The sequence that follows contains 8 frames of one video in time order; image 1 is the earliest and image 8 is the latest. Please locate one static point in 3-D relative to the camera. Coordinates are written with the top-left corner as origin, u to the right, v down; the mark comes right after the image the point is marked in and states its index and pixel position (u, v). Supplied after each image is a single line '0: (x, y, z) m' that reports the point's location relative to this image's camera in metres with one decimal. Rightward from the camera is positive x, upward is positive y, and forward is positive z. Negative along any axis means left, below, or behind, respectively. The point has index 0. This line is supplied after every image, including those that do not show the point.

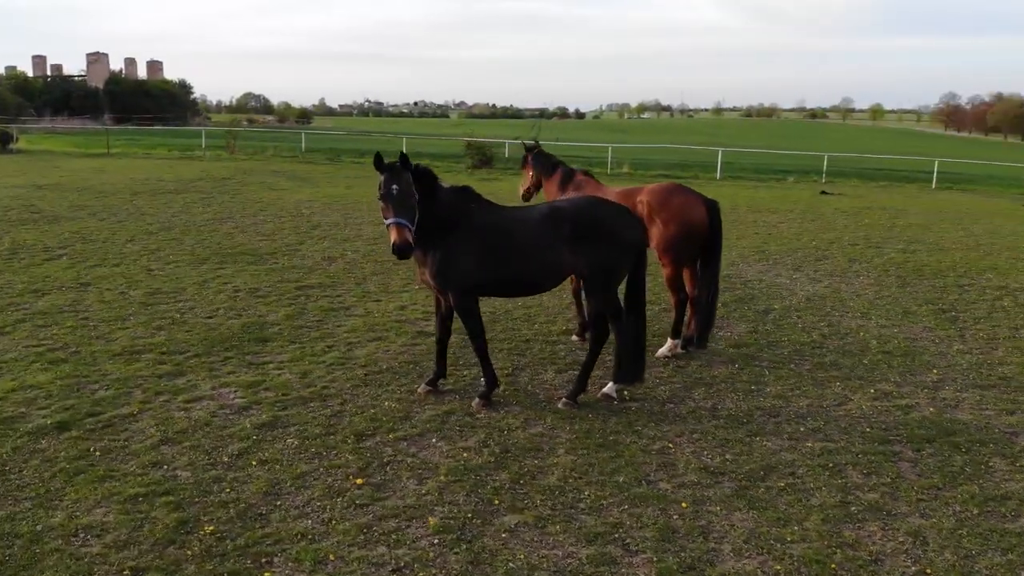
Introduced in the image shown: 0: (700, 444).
0: (+1.1, -0.9, +4.7) m
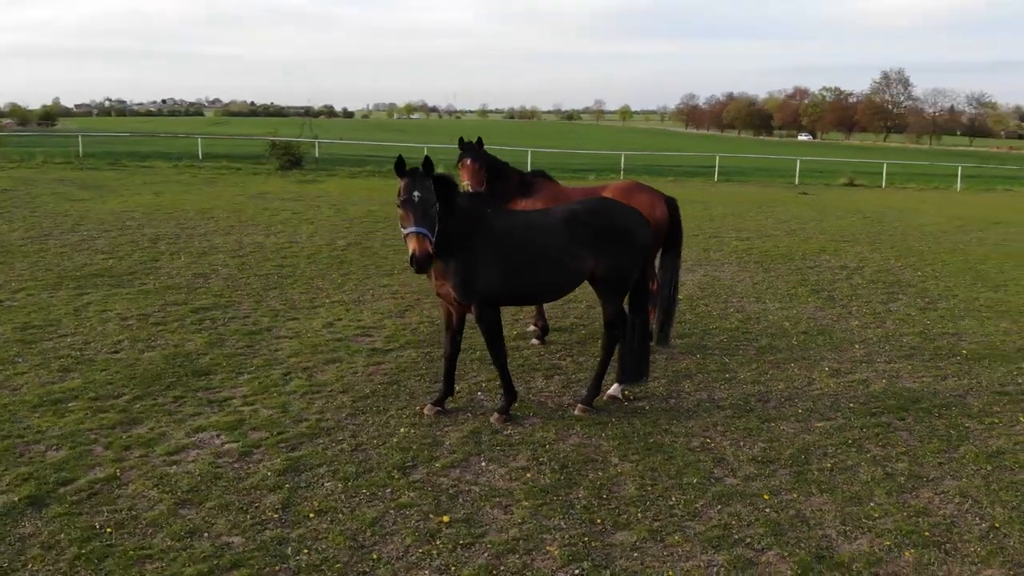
0: (+1.3, -0.8, +4.8) m
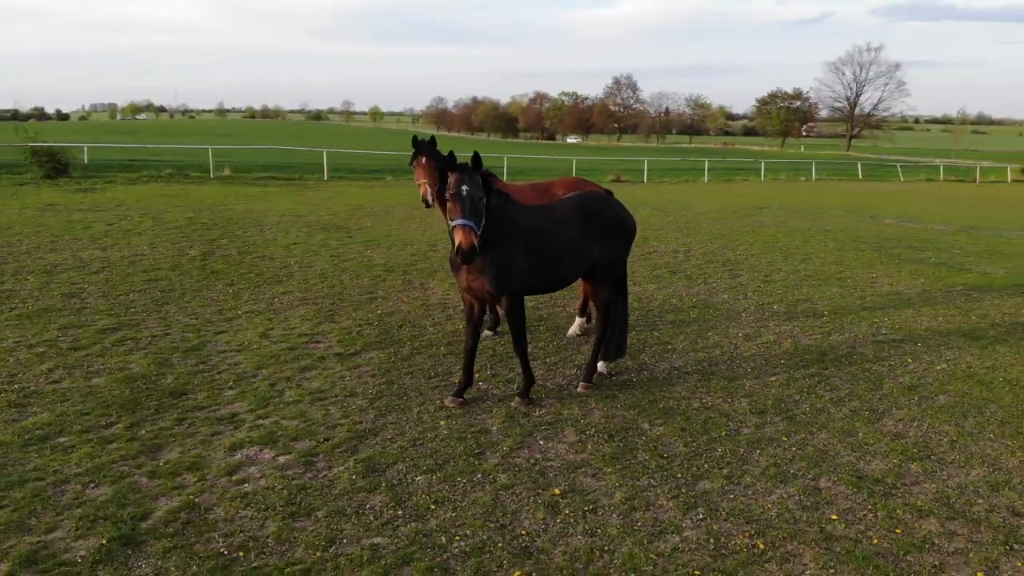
0: (+1.3, -0.7, +5.4) m
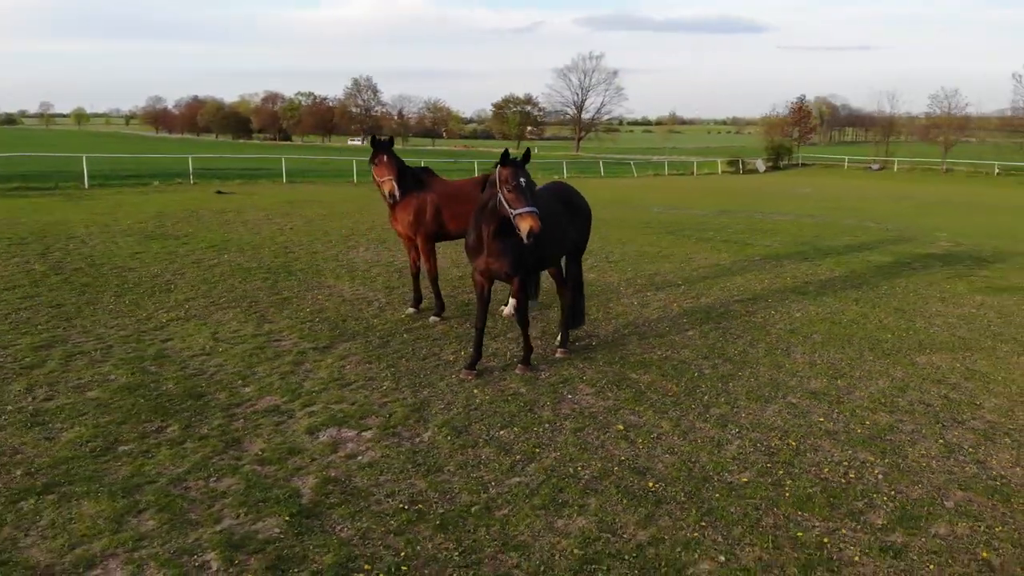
0: (+1.2, -0.5, +6.5) m
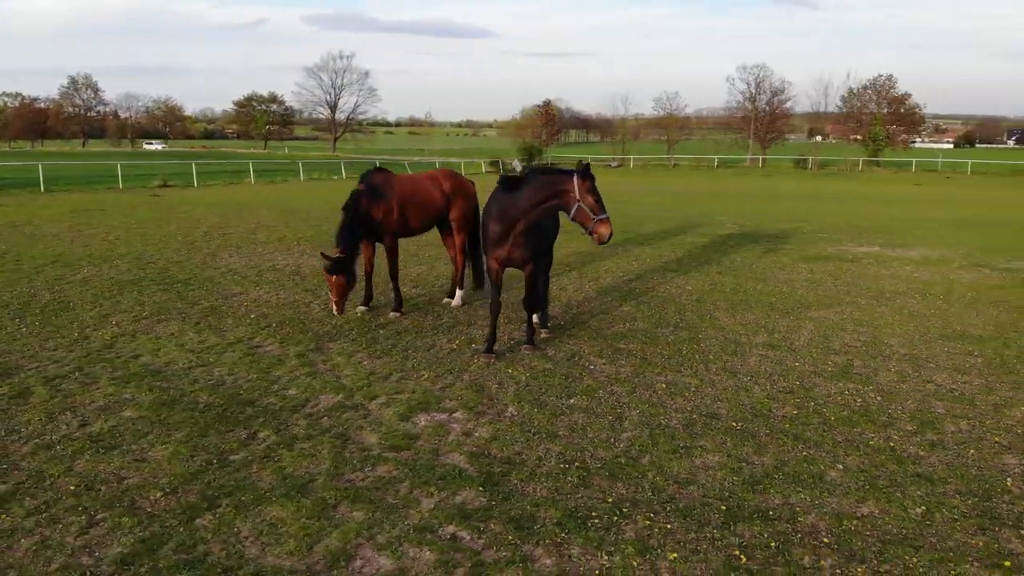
0: (+0.9, -0.3, +7.3) m
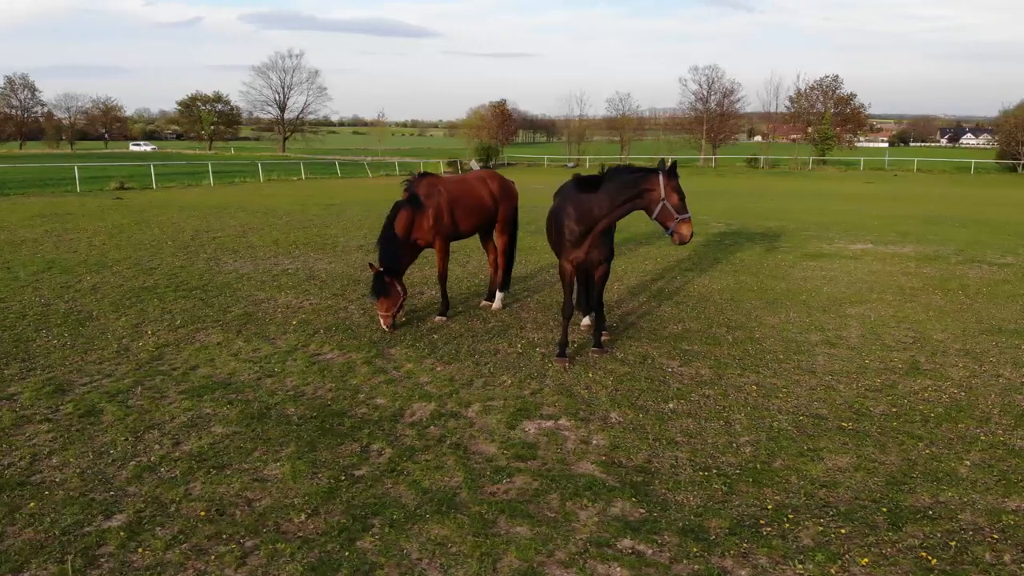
0: (+1.3, -0.3, +7.2) m
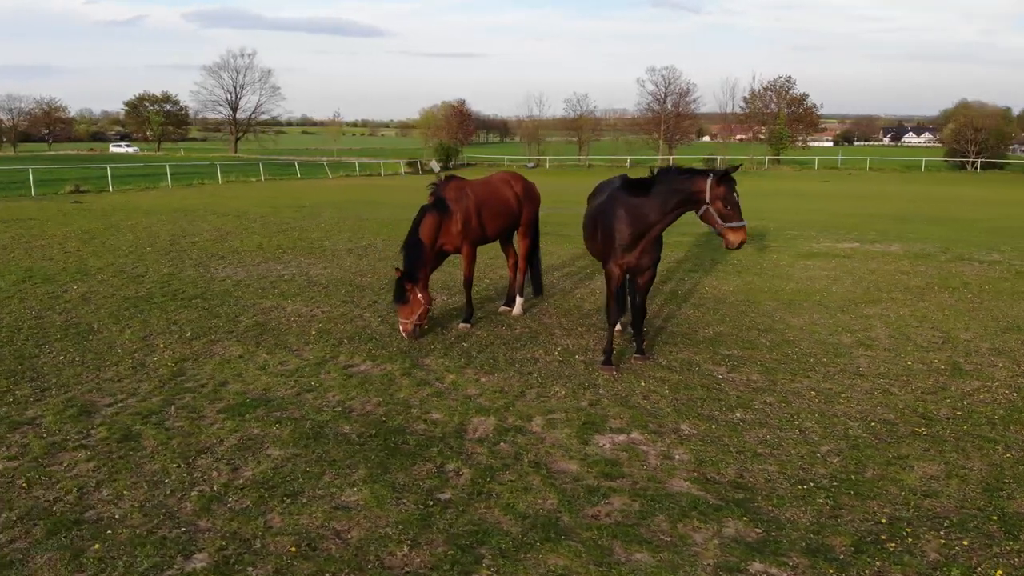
0: (+1.6, -0.3, +7.1) m
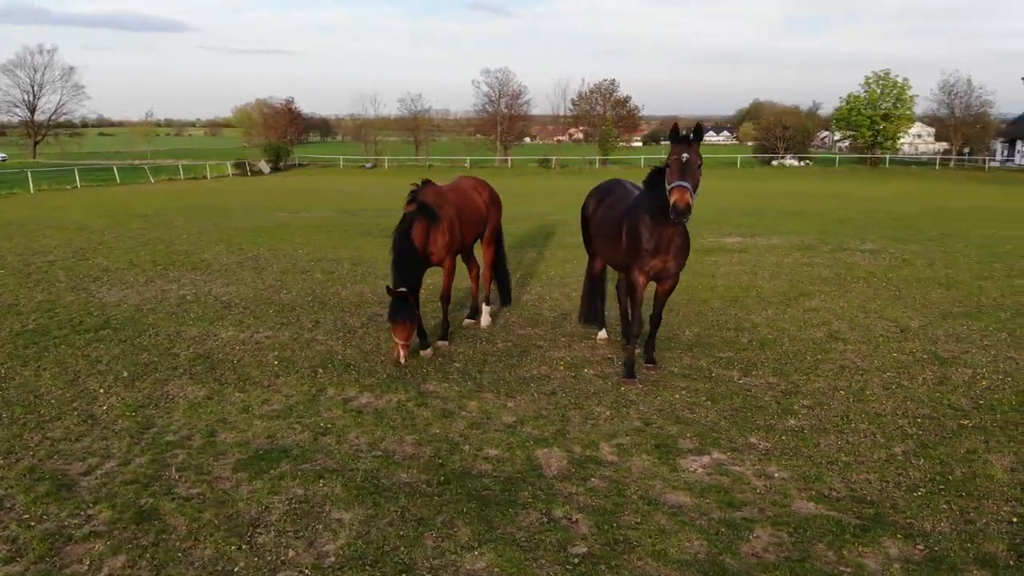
0: (+1.3, -0.3, +6.9) m
